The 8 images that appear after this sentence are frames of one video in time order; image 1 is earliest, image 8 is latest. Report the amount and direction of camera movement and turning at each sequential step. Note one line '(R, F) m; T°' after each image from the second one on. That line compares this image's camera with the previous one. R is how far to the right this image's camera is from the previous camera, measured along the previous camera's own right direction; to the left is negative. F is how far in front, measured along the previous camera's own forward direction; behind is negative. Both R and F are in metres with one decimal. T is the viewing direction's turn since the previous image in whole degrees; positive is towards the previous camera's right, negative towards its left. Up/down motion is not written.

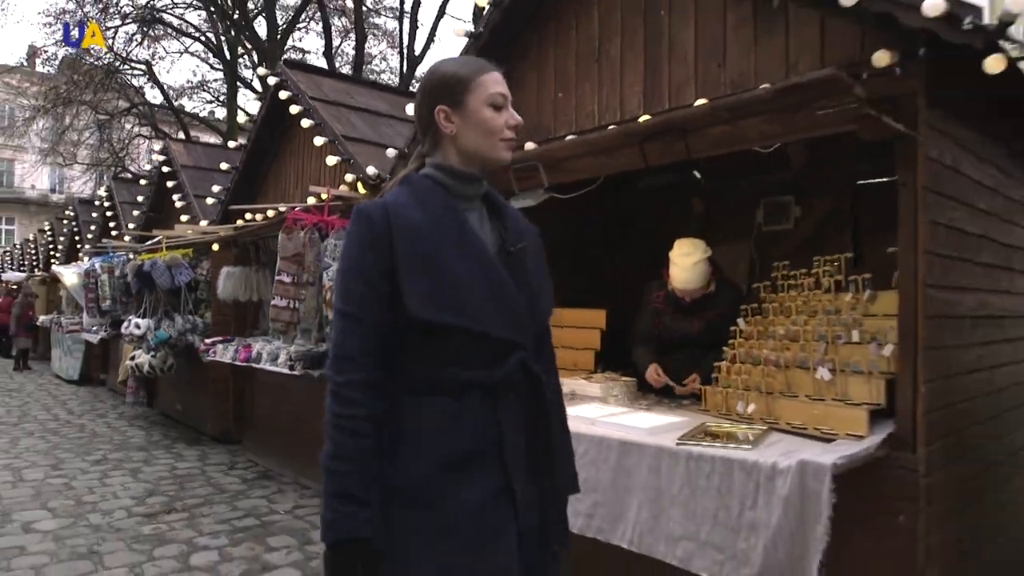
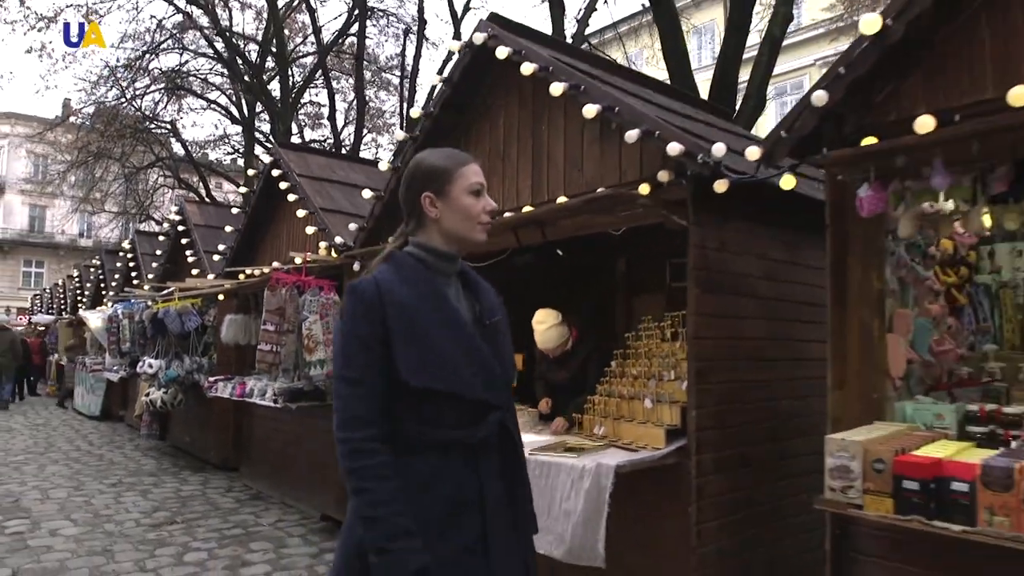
(+0.7, -1.1) m; -1°
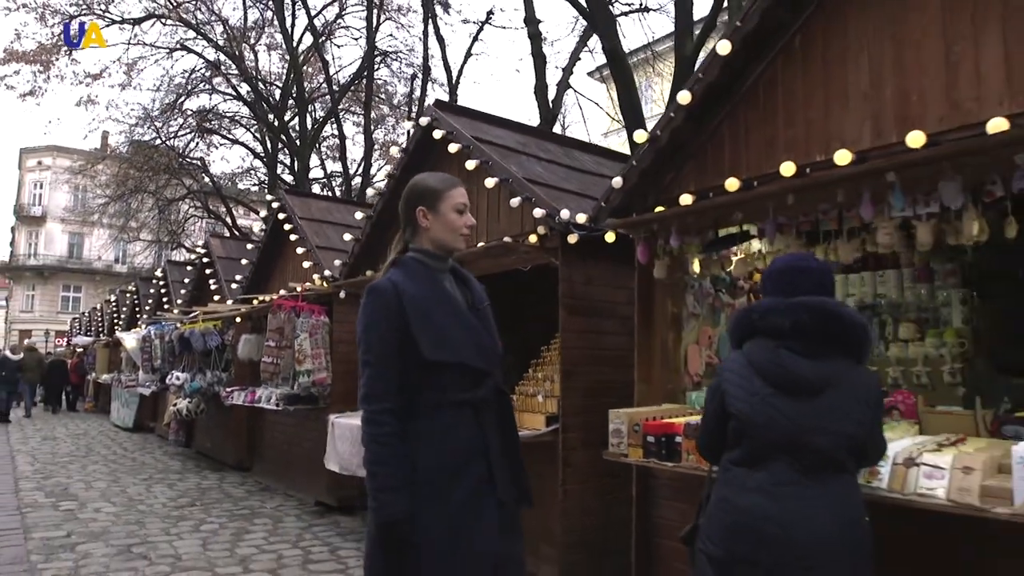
(+0.8, -1.4) m; -2°
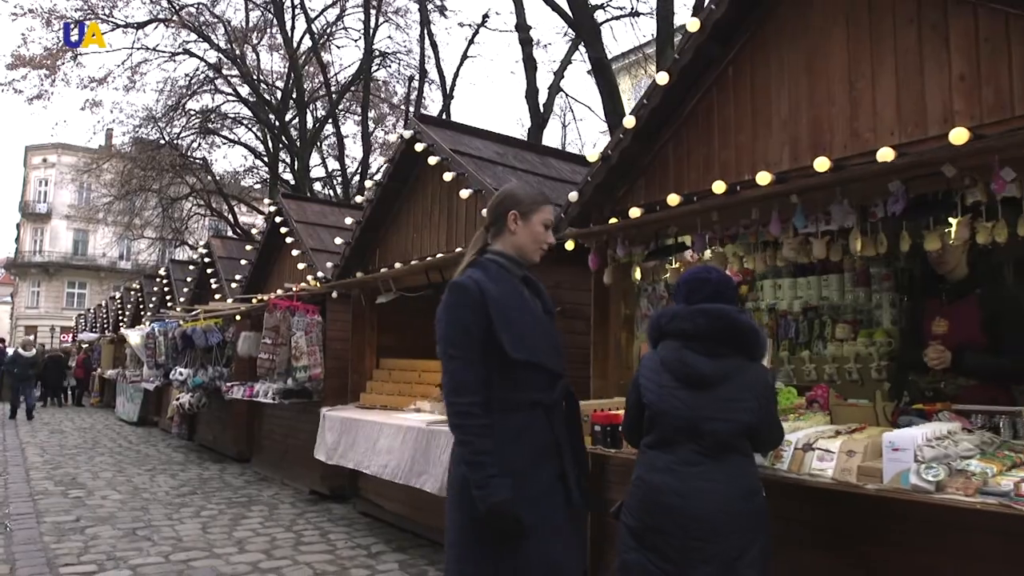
(+0.2, -0.5) m; 0°
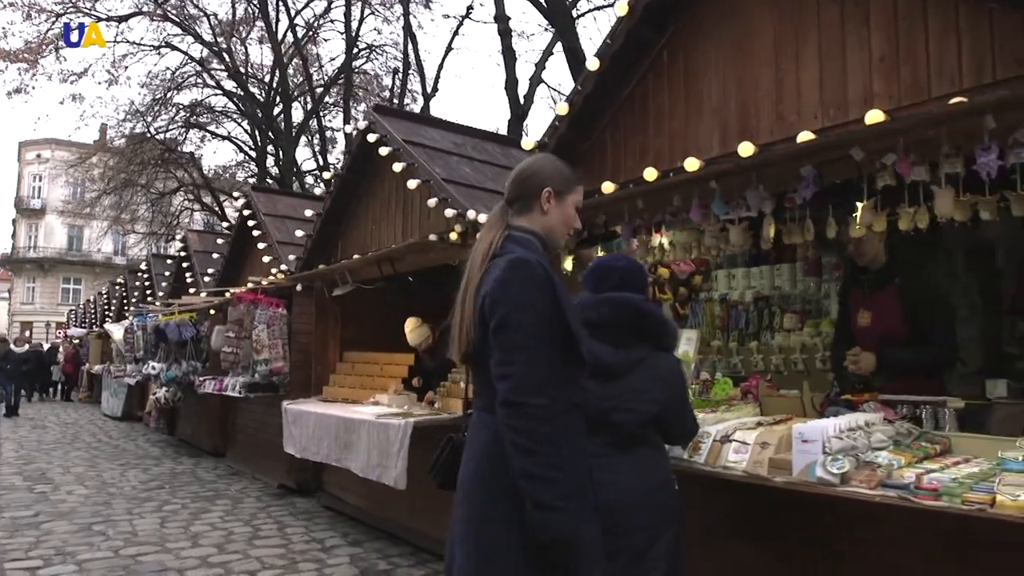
(+0.4, +0.1) m; 0°
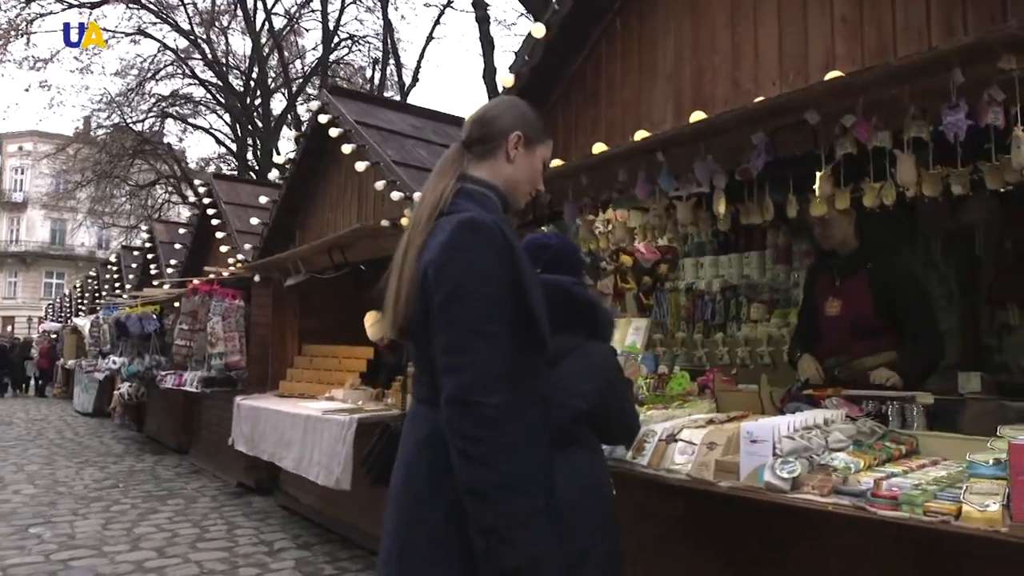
(+0.3, +0.3) m; +1°
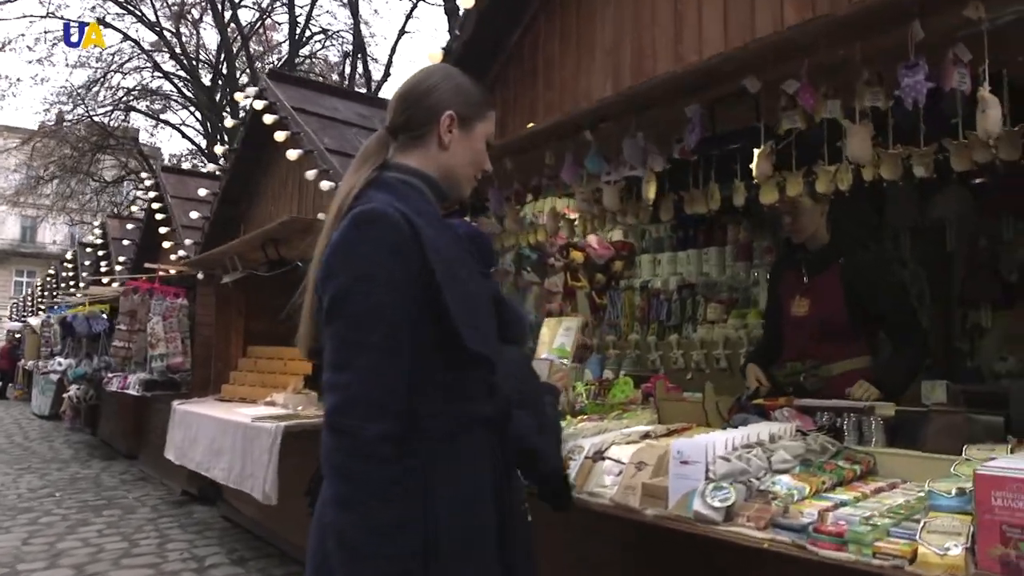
(+0.3, +0.4) m; +1°
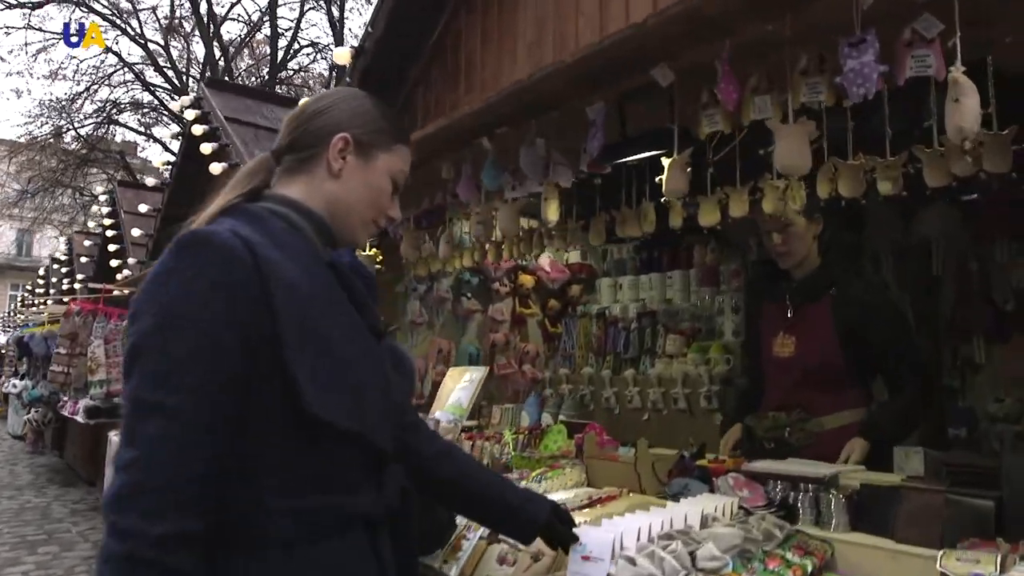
(+0.4, +0.5) m; 0°
